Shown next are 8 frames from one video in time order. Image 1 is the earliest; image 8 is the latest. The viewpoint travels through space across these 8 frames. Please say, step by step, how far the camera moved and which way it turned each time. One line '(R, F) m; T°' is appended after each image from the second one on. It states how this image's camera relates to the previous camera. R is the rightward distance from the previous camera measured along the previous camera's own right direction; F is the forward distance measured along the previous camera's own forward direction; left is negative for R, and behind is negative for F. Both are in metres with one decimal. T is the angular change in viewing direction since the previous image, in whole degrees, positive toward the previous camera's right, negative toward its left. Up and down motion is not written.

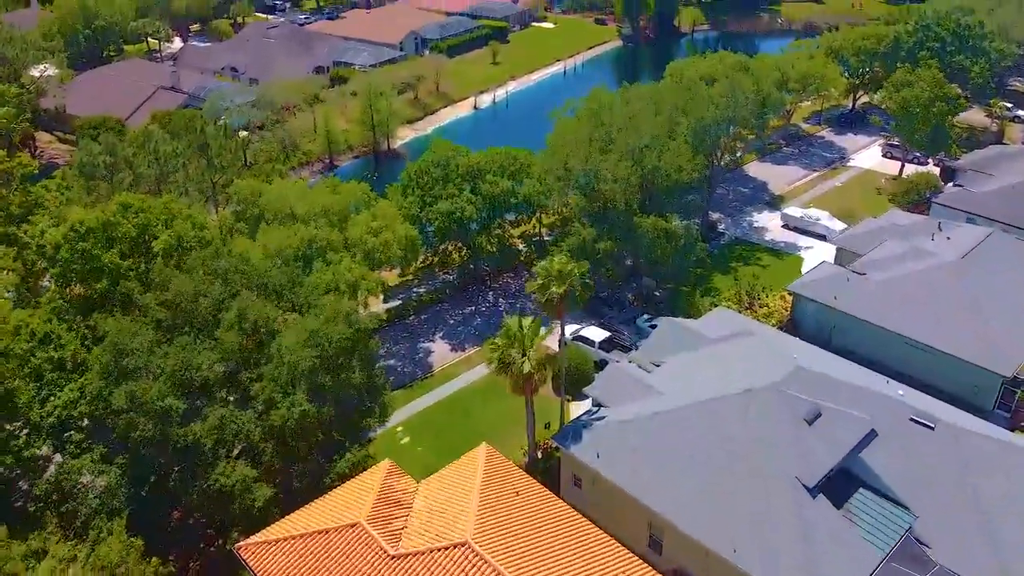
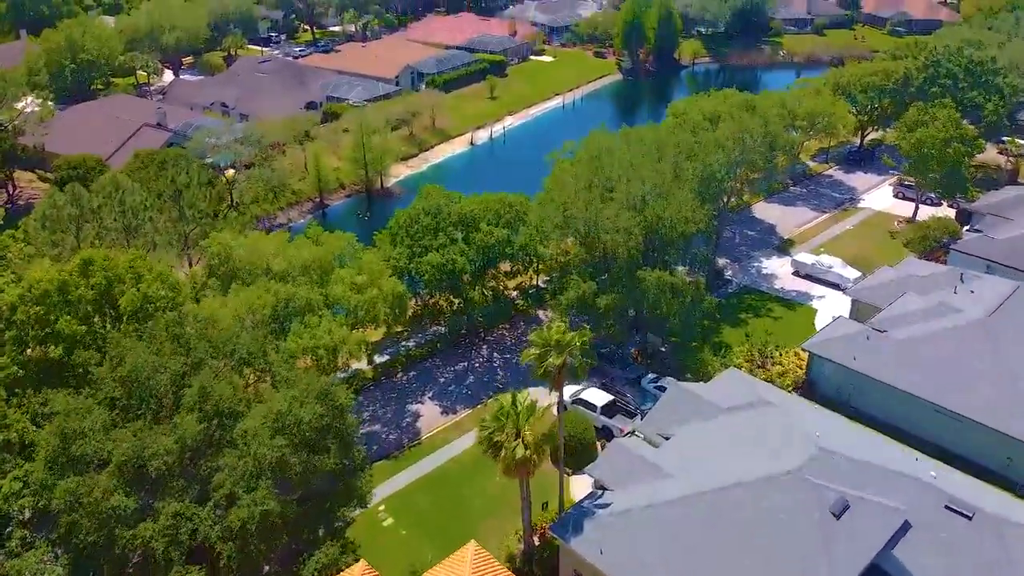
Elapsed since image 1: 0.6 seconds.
(+0.2, +1.9) m; 0°
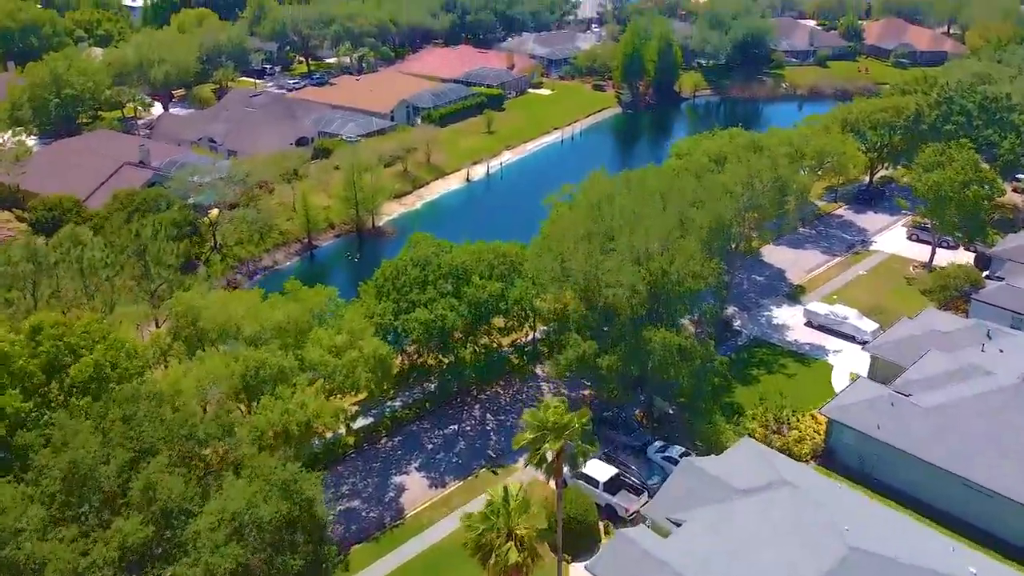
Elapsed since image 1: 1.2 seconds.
(+0.2, +2.0) m; 0°
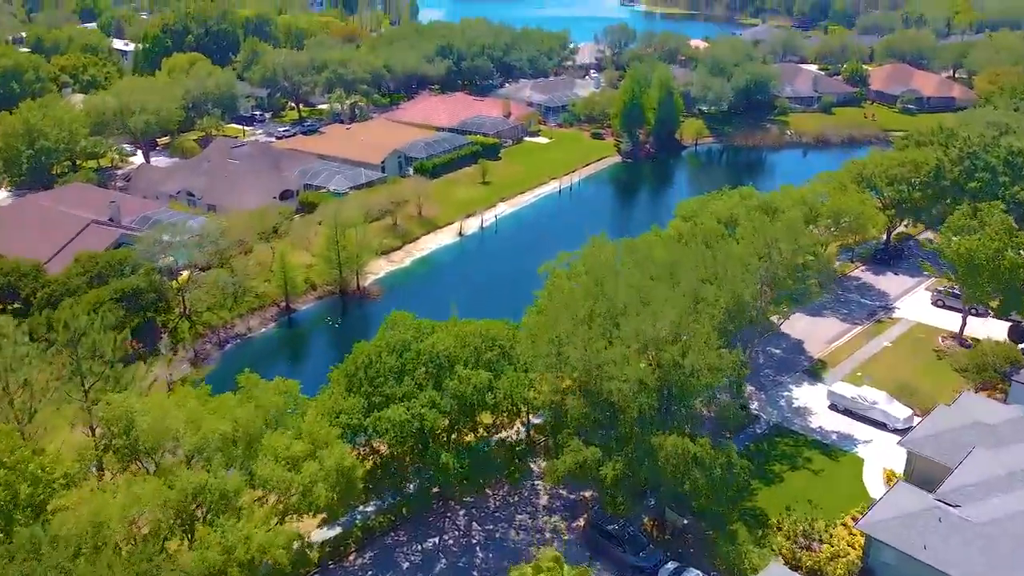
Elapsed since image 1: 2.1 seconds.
(+0.3, +3.1) m; 0°
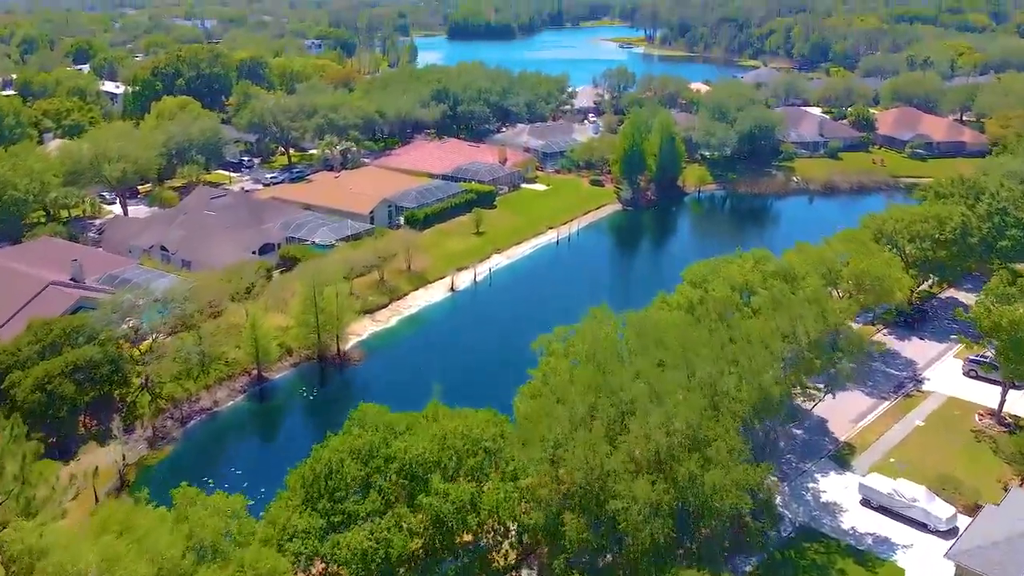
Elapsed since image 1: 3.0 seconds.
(+0.3, +3.2) m; 0°
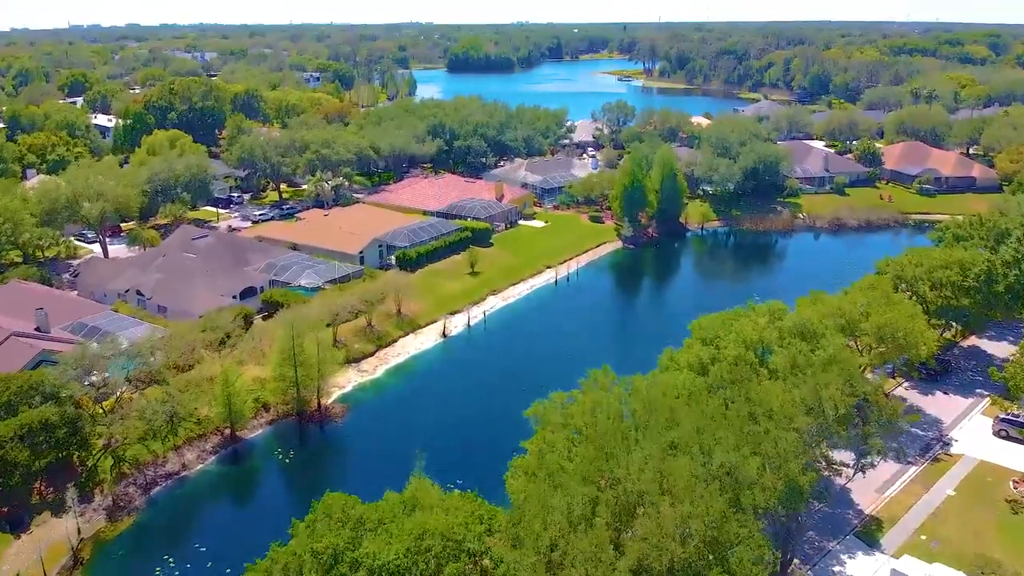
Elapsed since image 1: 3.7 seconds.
(+0.3, +2.5) m; 0°
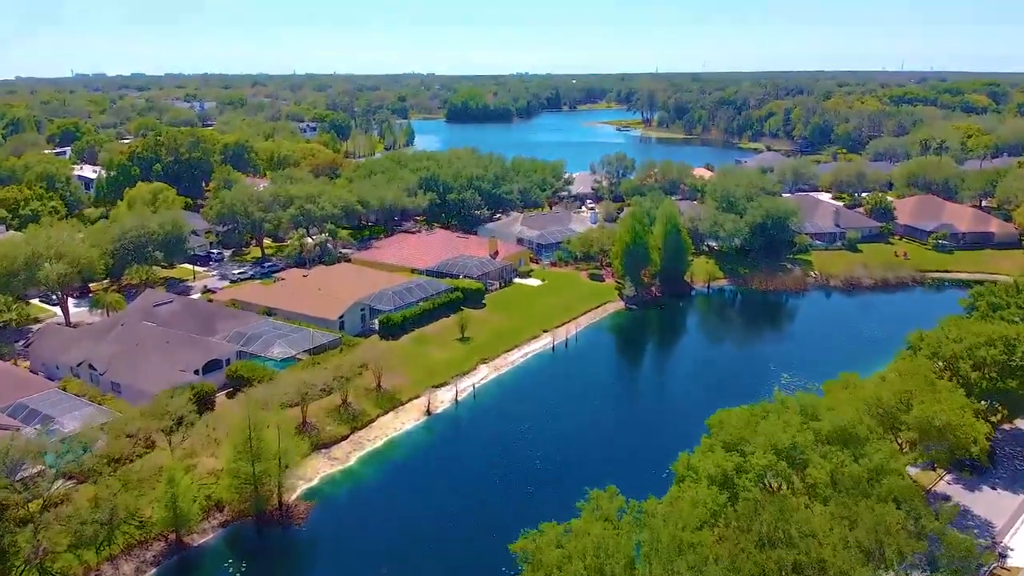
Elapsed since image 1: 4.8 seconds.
(+0.4, +4.0) m; 0°
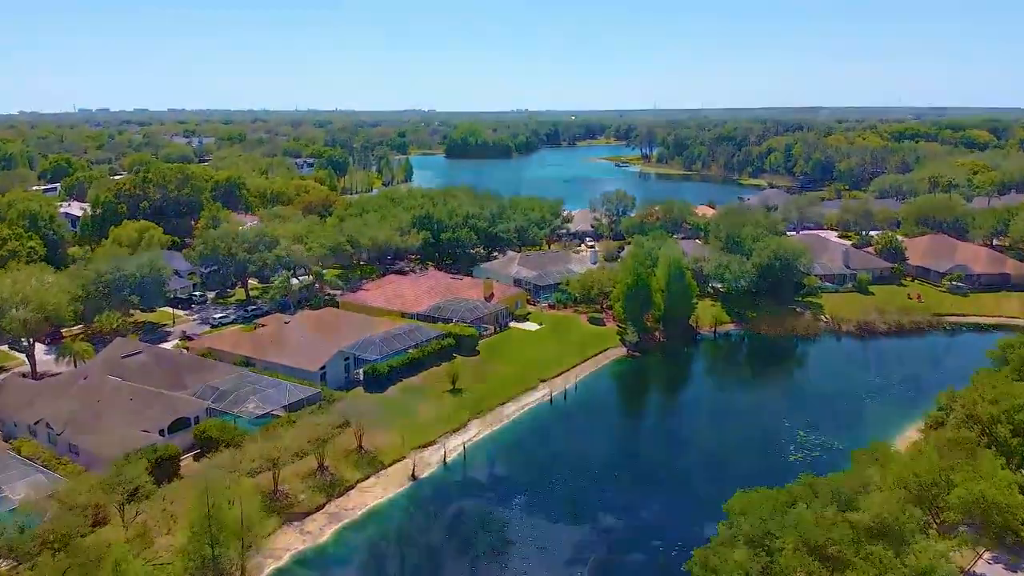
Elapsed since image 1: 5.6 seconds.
(+0.3, +3.0) m; 0°
